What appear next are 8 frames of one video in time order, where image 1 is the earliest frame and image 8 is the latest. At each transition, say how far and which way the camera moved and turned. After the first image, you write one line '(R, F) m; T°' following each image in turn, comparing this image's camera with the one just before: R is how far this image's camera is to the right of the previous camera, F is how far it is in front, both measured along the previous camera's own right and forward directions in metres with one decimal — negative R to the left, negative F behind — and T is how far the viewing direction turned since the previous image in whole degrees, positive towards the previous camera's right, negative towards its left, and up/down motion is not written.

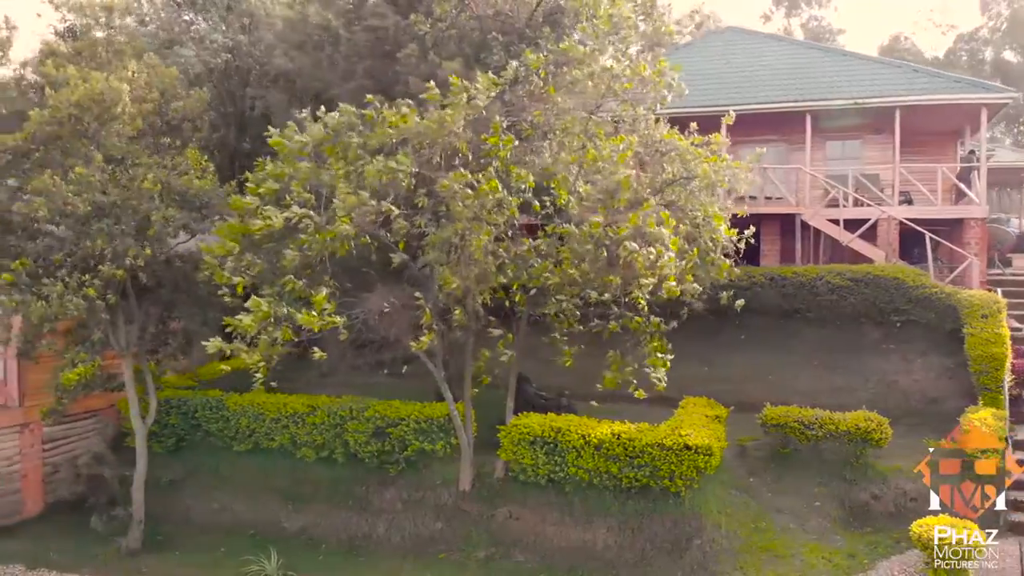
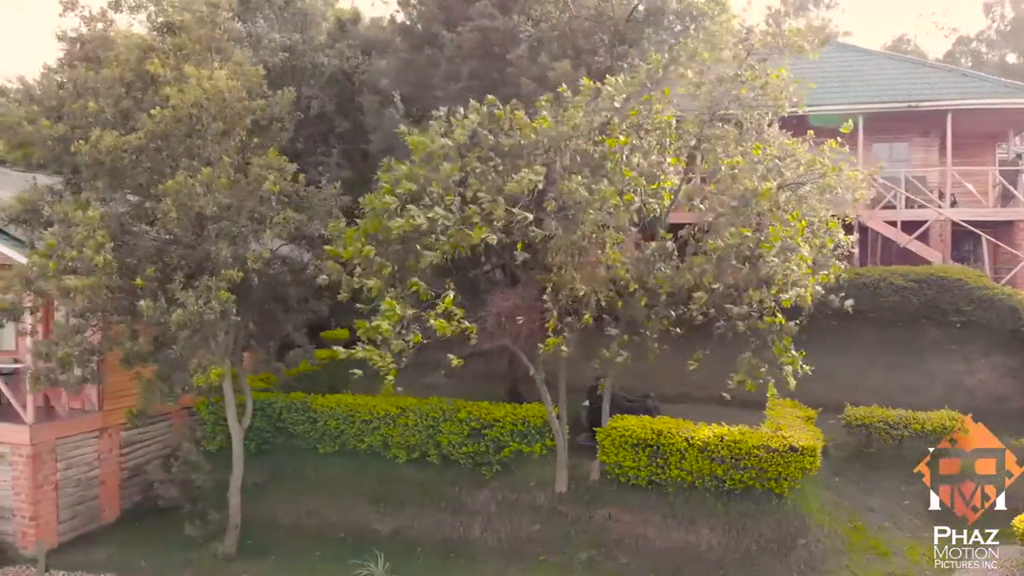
(-2.3, +0.1) m; +1°
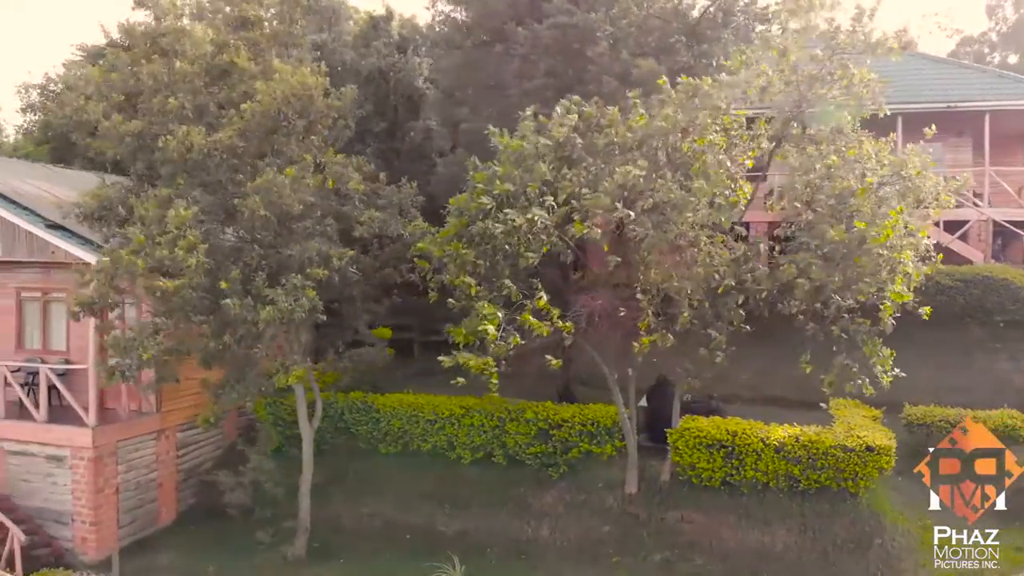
(-1.6, +0.1) m; +1°
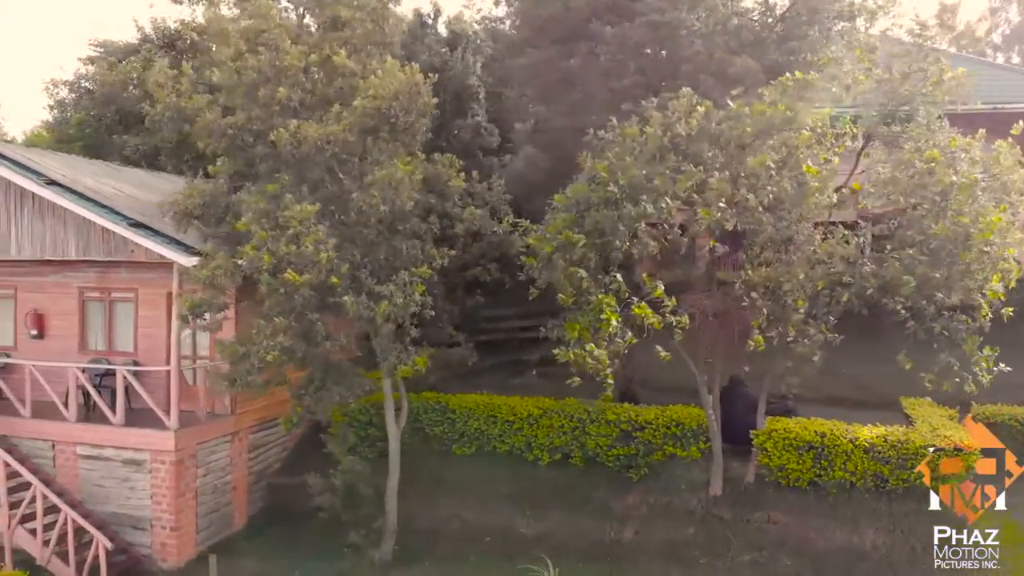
(-1.9, +0.1) m; +1°
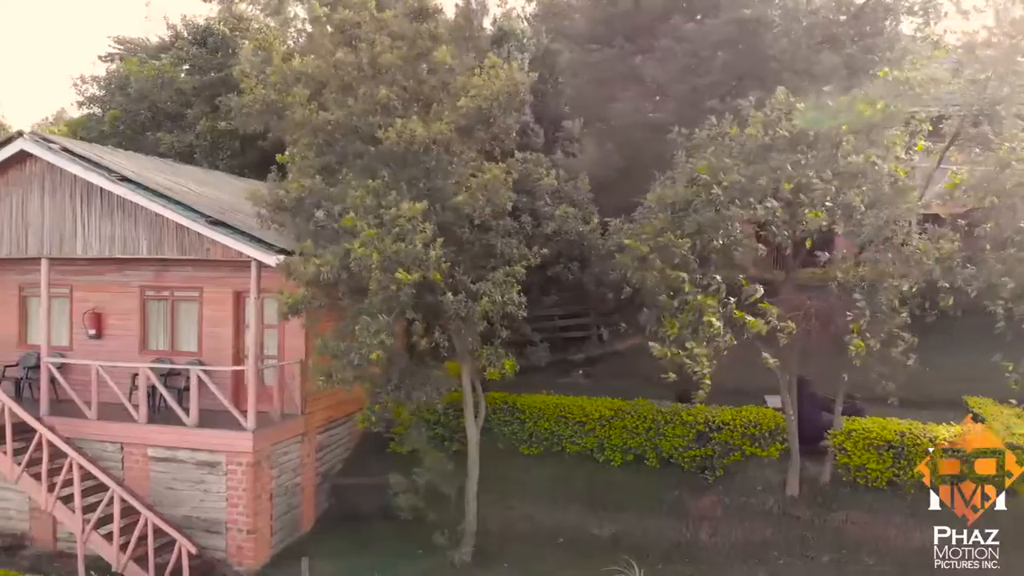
(-1.8, +0.1) m; +1°
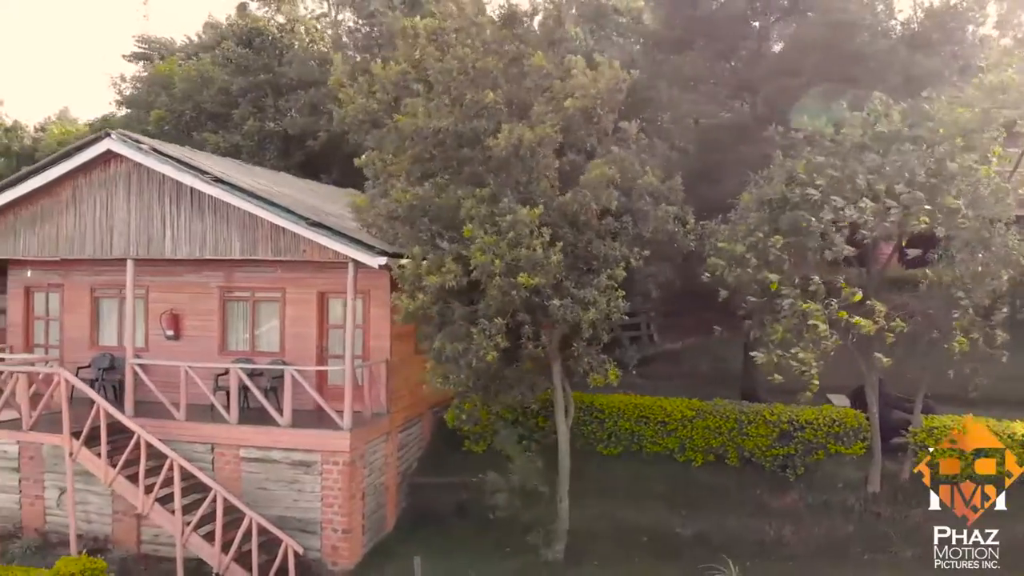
(-2.0, -0.1) m; +1°
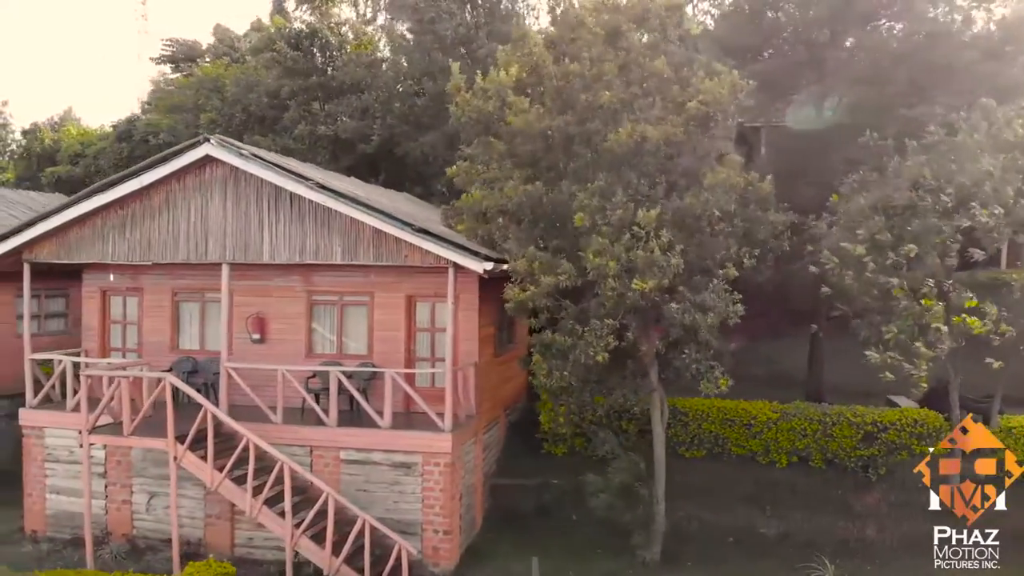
(-2.1, -0.2) m; +1°
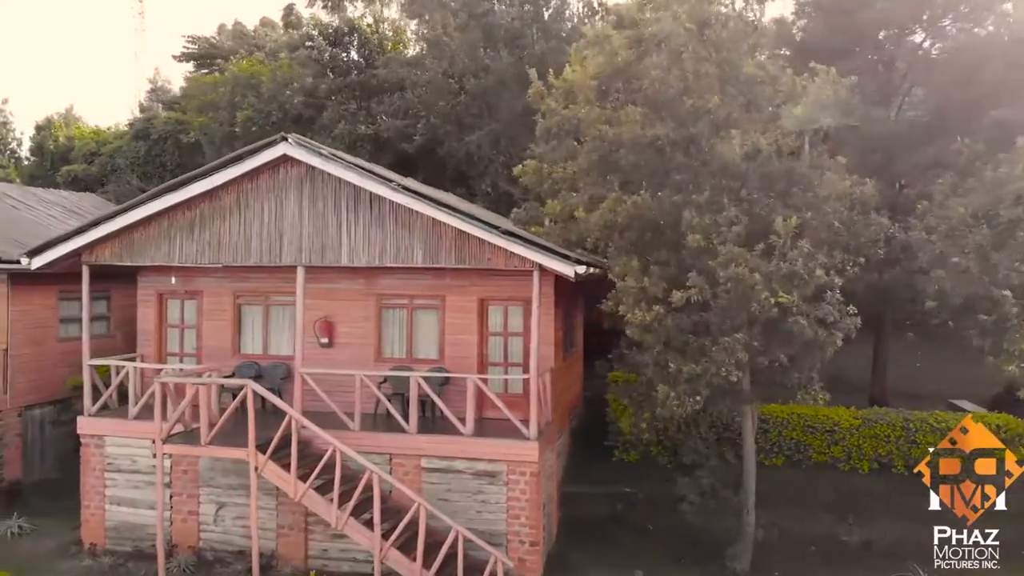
(-1.9, +0.3) m; +1°
